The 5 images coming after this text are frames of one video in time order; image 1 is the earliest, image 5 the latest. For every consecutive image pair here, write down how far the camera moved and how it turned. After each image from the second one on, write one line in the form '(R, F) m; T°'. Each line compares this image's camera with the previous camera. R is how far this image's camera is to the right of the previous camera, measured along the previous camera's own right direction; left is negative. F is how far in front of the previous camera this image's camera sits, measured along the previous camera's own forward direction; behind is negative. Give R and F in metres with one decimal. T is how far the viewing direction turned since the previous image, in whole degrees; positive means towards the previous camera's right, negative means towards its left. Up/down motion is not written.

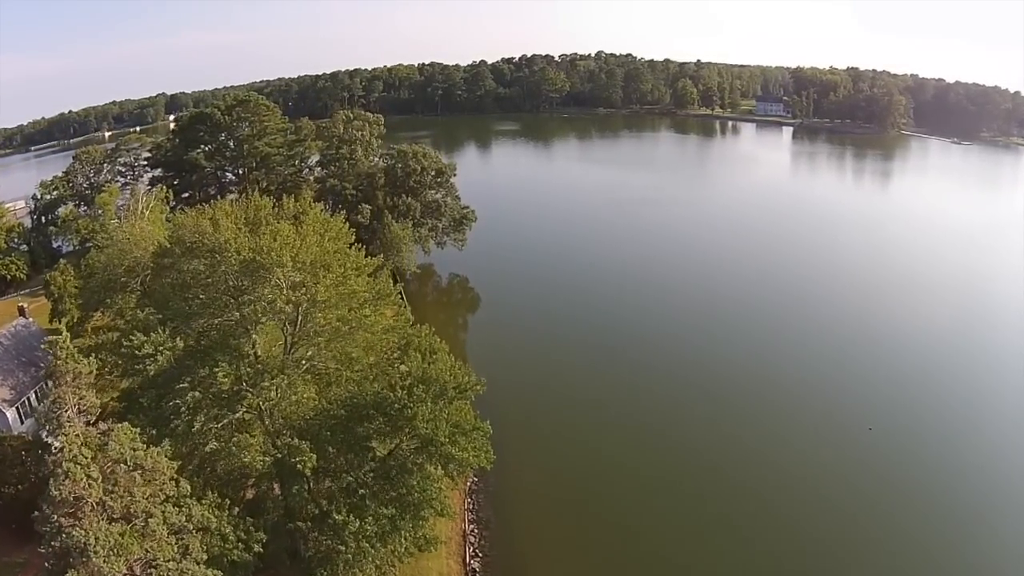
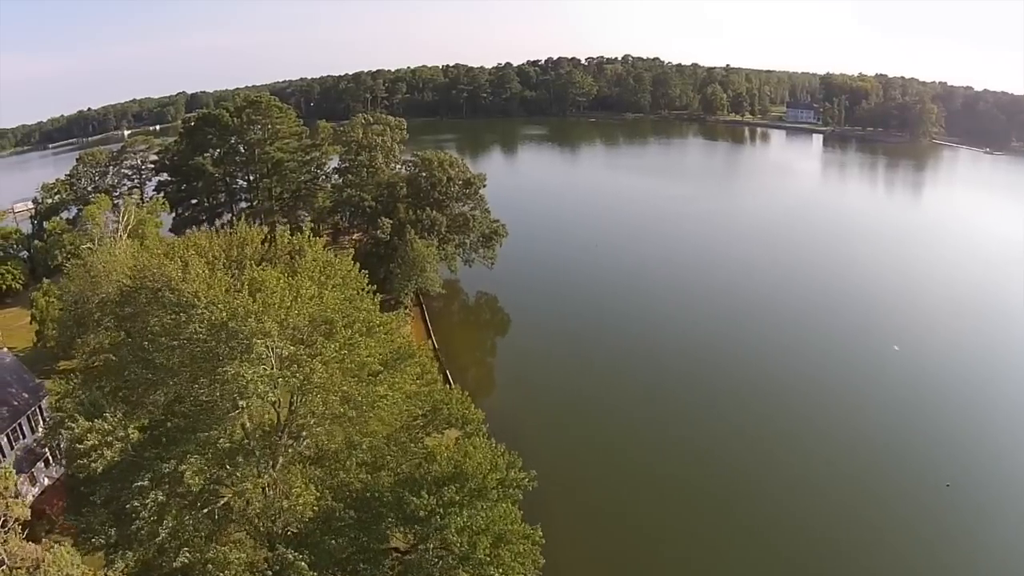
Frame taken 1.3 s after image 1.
(-0.8, +2.9) m; -1°
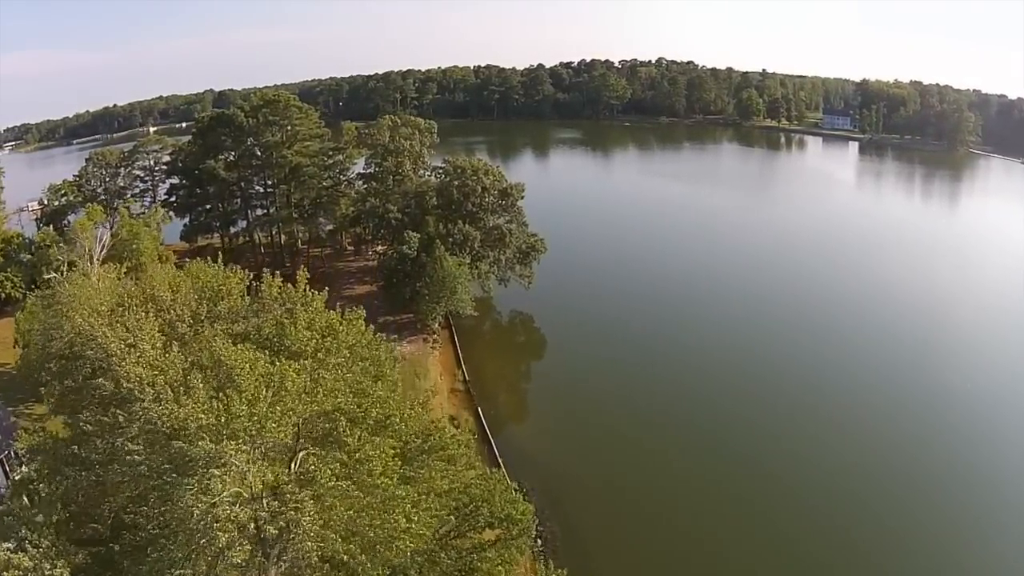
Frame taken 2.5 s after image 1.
(-0.8, +3.0) m; -2°
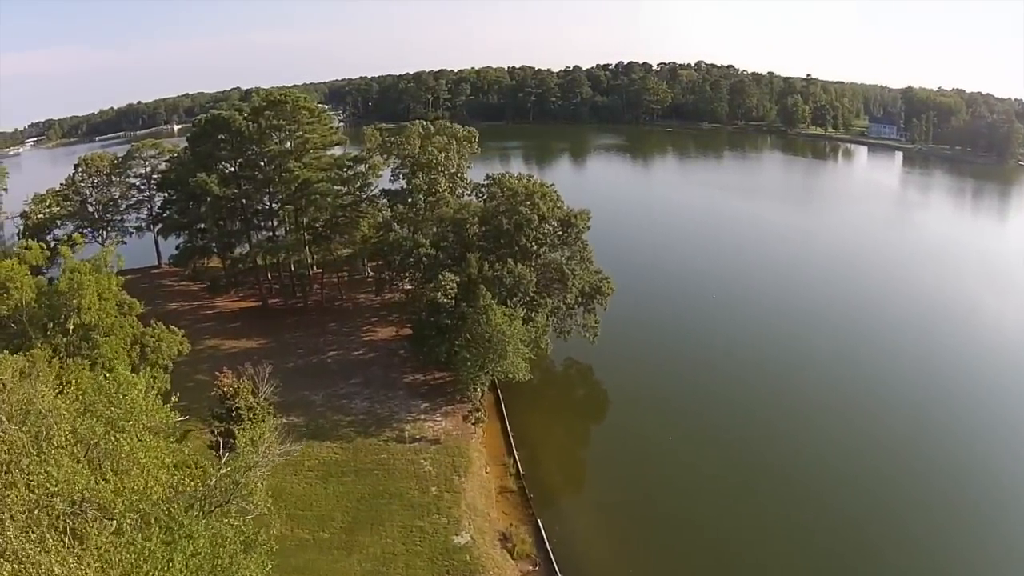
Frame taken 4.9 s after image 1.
(-1.2, +5.2) m; -2°
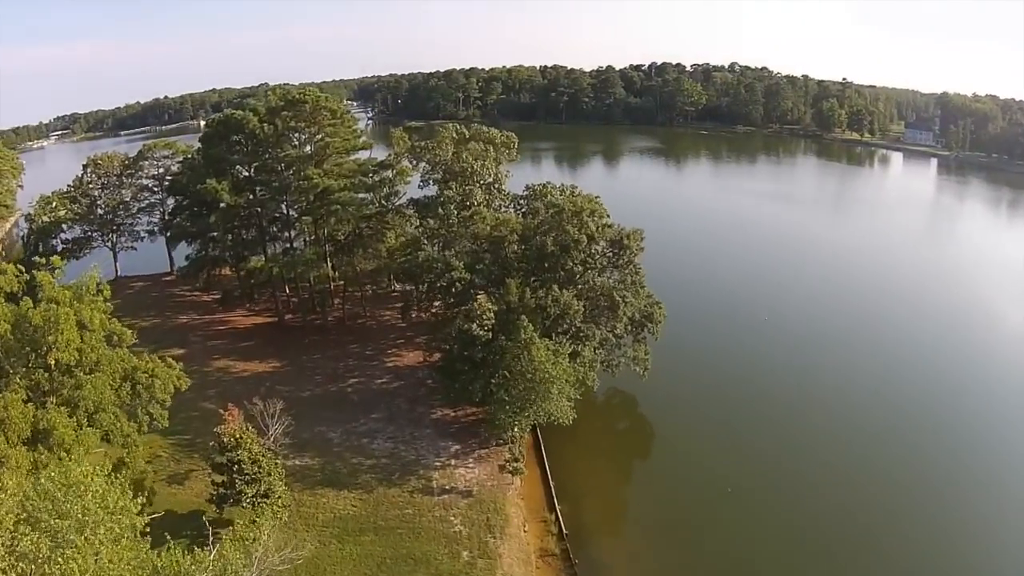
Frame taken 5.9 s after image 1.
(-0.6, +2.2) m; -2°
